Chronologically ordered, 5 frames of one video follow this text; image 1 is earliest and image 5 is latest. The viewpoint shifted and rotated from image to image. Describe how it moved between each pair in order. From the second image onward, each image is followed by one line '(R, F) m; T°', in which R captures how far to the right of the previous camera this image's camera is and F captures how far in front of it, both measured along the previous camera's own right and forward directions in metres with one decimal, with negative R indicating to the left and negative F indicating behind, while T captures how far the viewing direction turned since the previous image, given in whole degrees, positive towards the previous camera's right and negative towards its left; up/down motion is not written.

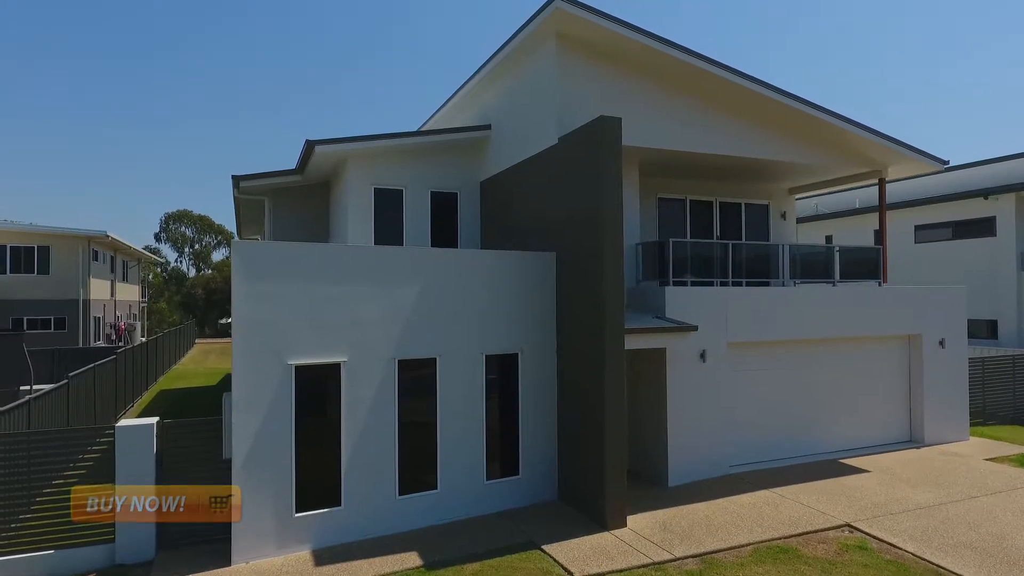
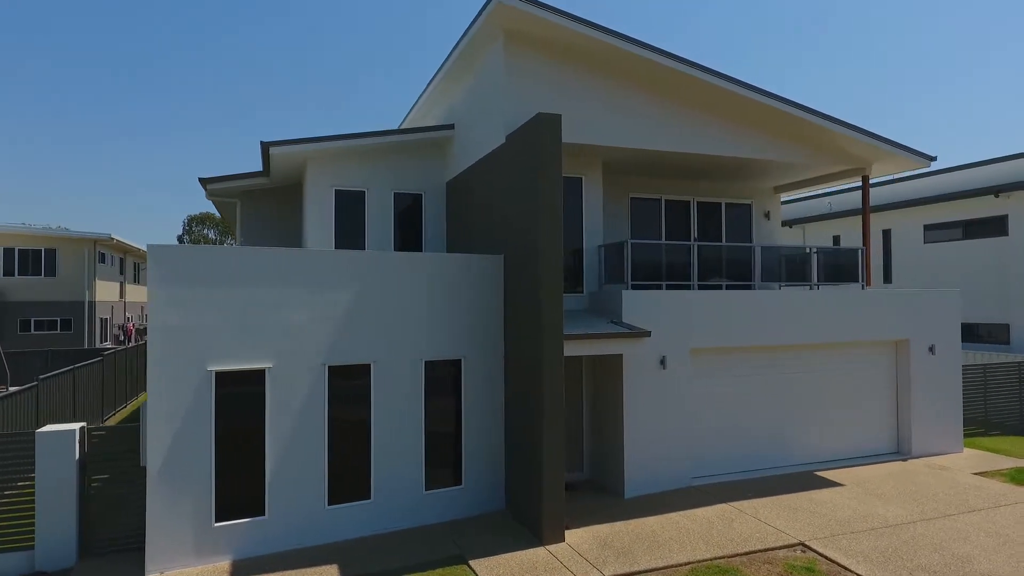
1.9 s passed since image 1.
(+1.2, +0.3) m; -2°
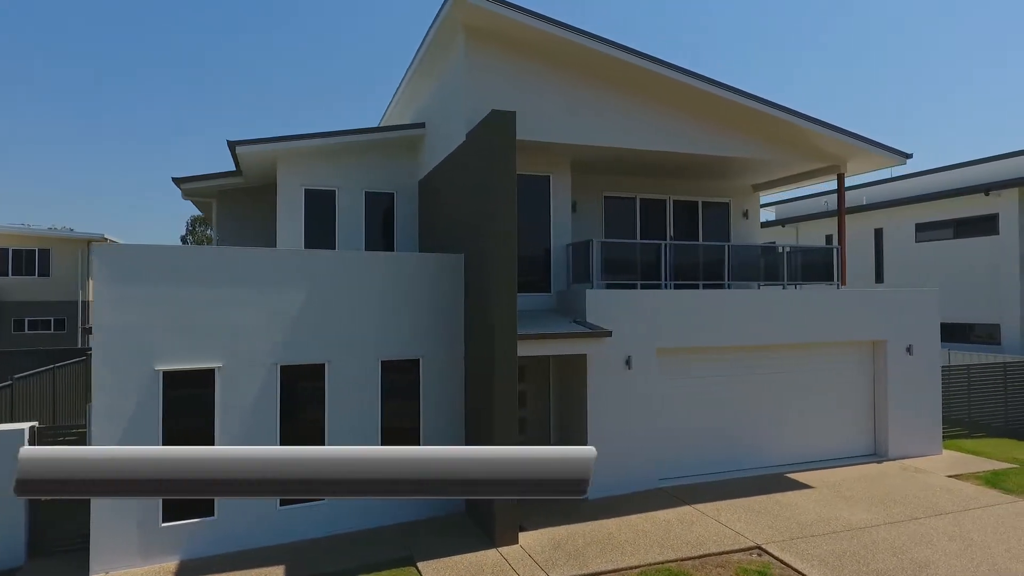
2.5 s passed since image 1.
(+0.7, +0.1) m; -1°
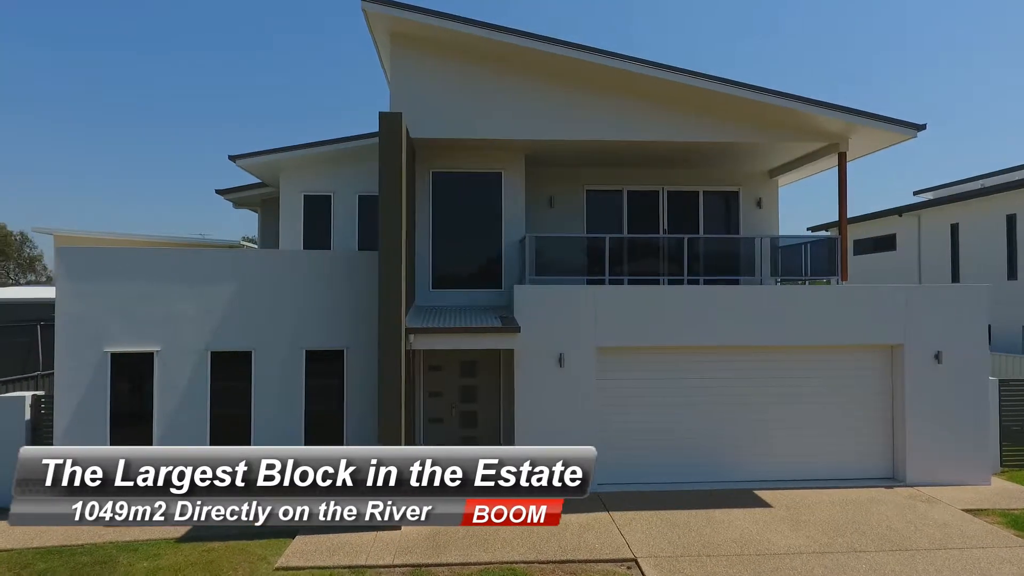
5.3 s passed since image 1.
(+3.6, +0.4) m; -15°
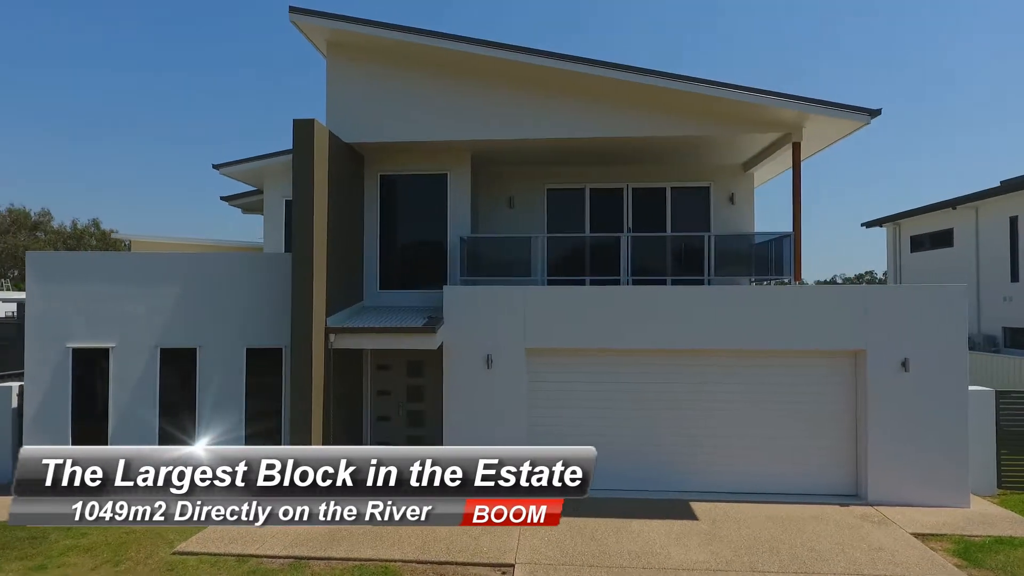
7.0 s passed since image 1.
(+2.4, +0.2) m; -8°
